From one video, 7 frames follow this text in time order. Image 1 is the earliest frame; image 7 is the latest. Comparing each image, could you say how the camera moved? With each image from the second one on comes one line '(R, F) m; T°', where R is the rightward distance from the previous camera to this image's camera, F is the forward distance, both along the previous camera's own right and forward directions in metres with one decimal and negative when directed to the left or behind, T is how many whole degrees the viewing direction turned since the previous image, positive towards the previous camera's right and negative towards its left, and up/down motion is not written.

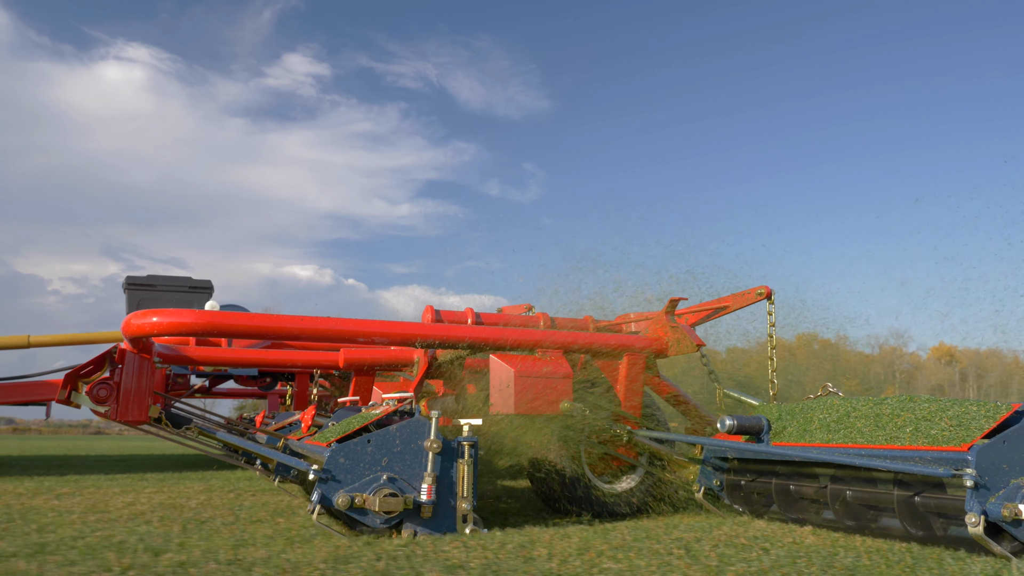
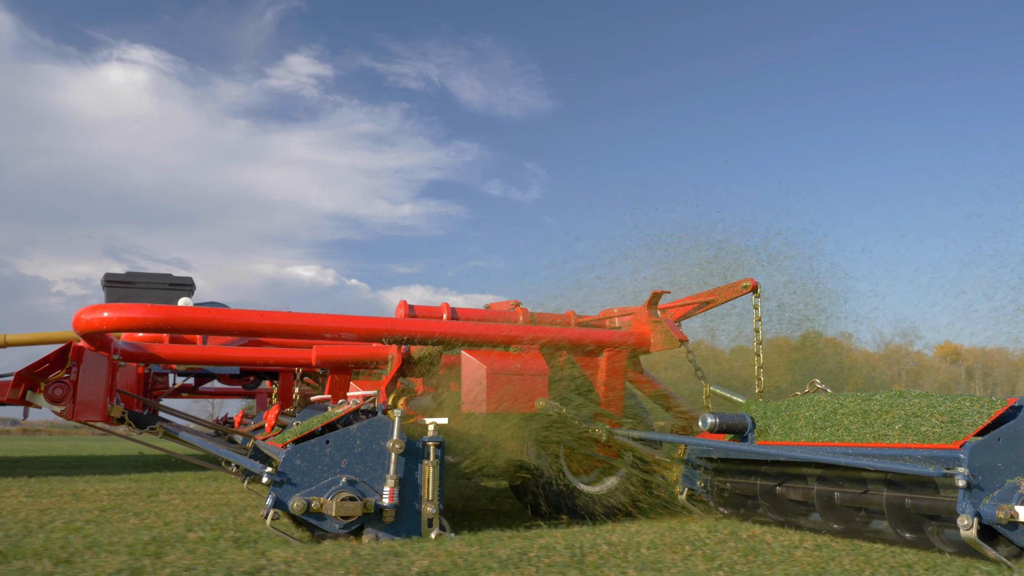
(+0.2, +0.2) m; 0°
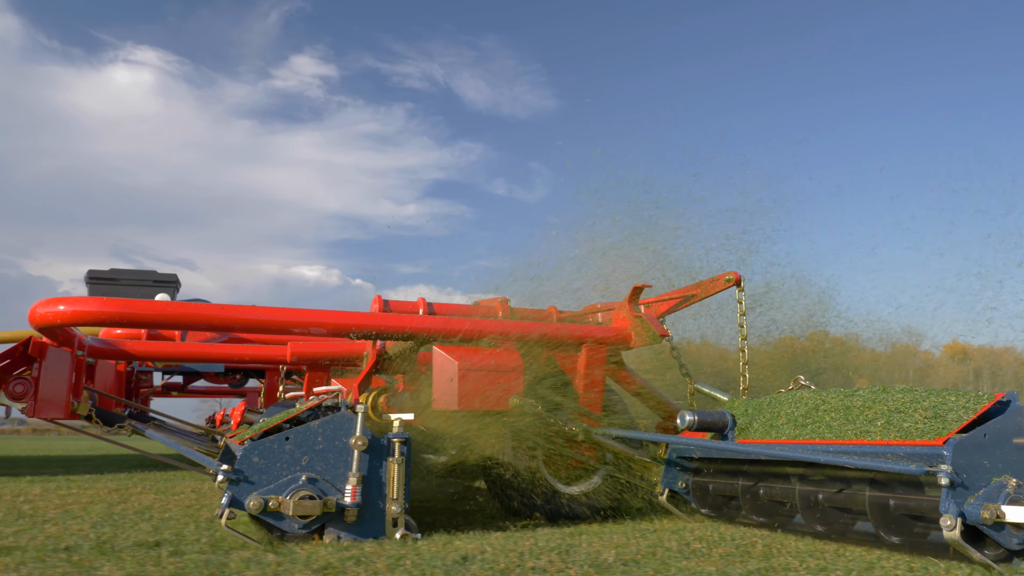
(+0.2, +0.2) m; 0°
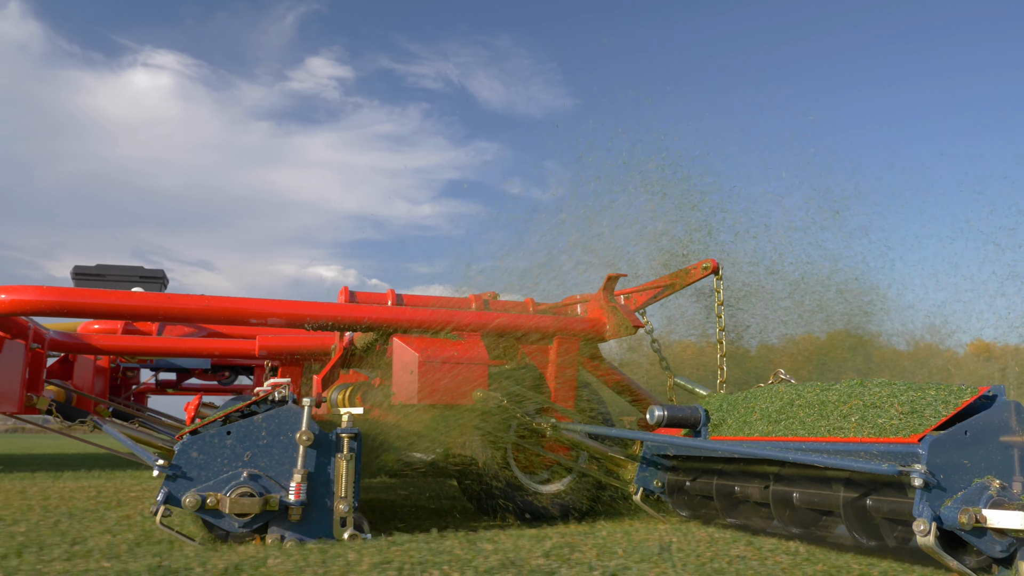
(+0.3, +0.2) m; -1°
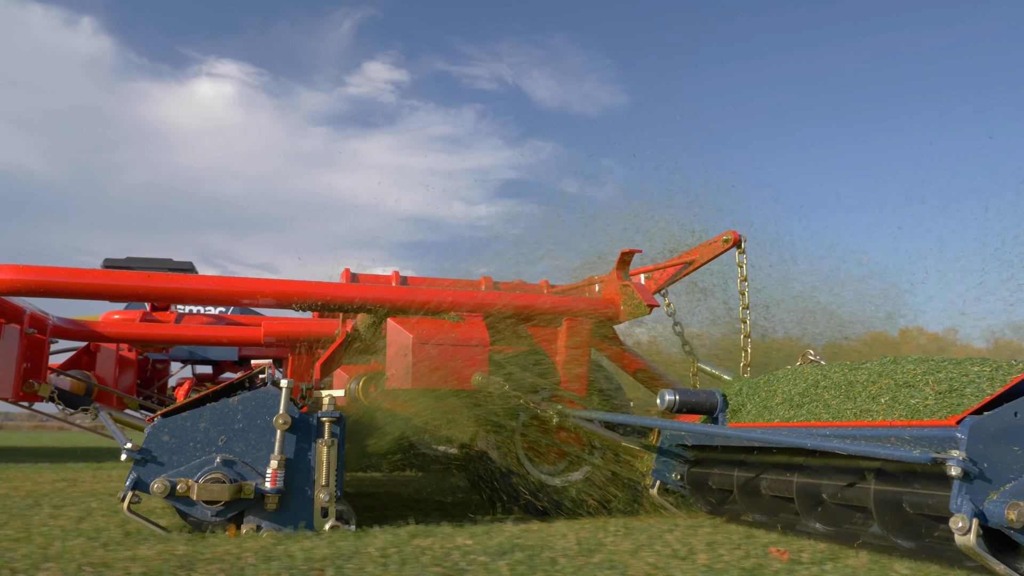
(+0.3, +0.3) m; -4°
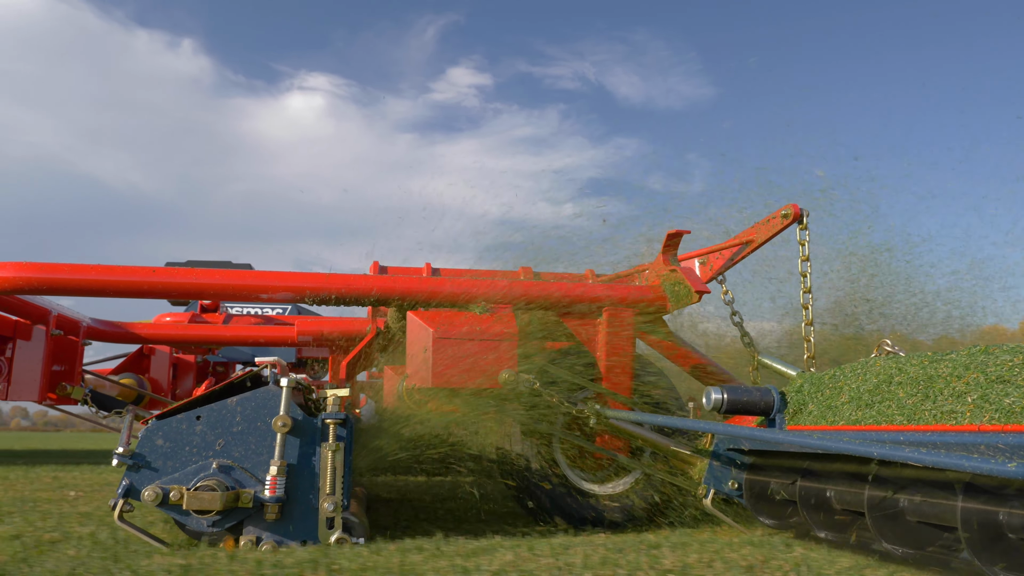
(+0.3, +0.4) m; -7°
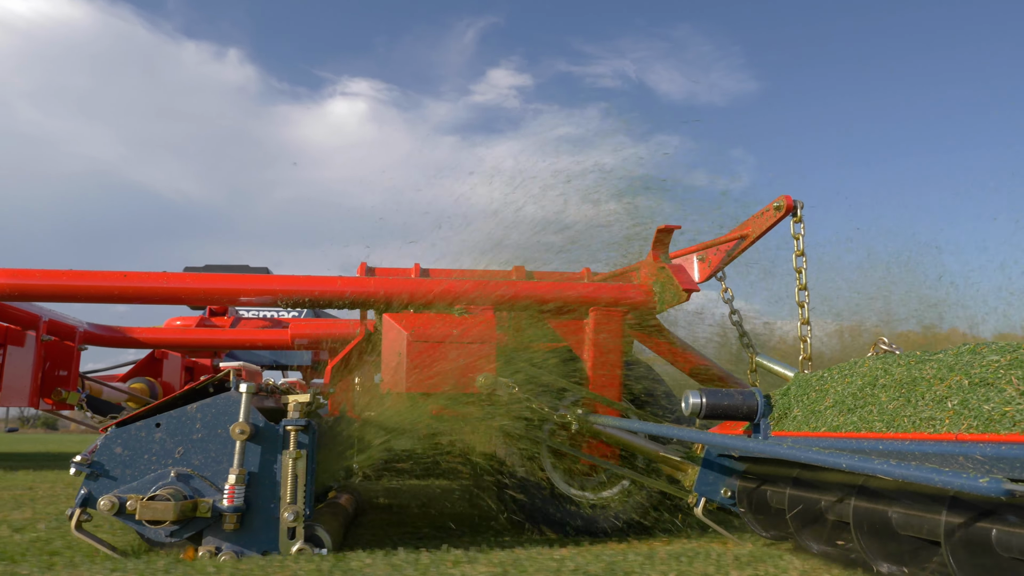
(+0.3, +0.2) m; -3°
